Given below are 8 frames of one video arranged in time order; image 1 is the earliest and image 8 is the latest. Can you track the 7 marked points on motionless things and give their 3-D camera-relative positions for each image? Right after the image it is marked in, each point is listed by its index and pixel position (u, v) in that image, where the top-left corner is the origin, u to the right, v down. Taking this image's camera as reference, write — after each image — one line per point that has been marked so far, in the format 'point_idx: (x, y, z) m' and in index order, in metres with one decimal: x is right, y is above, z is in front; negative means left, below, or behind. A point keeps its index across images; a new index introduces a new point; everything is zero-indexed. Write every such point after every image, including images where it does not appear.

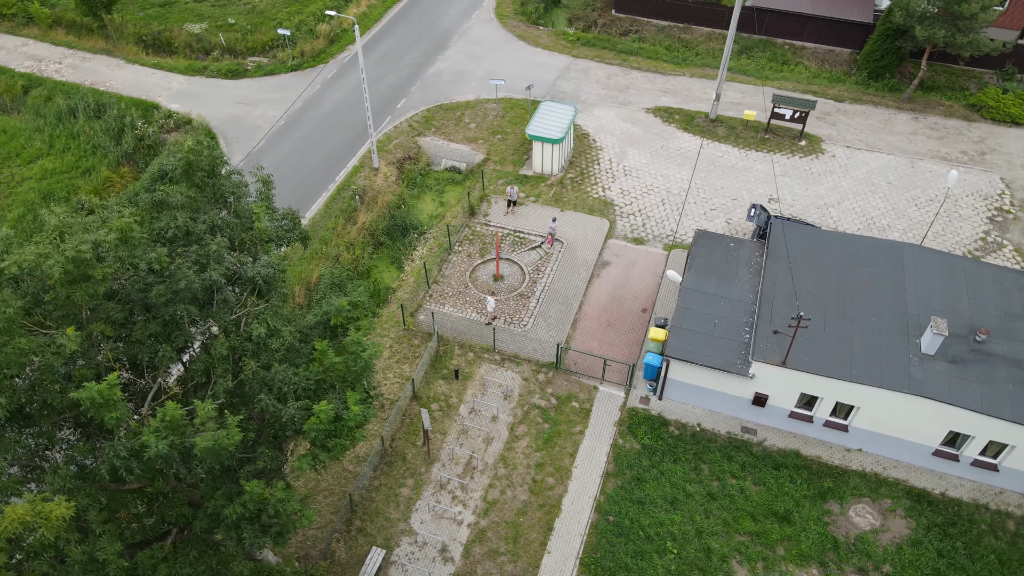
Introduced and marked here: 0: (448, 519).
0: (-1.6, -5.6, +17.8) m
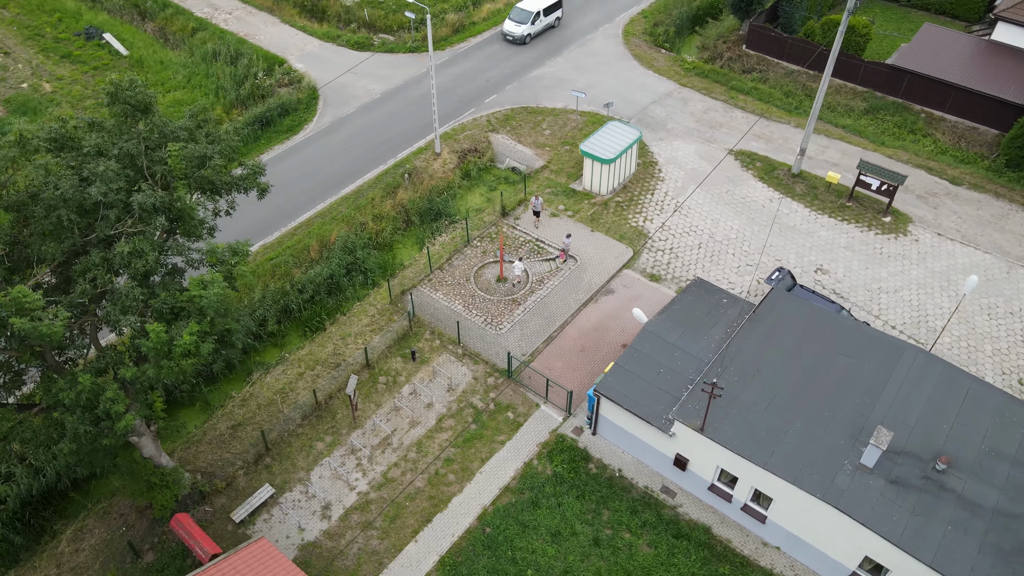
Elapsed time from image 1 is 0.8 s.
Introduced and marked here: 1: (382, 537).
0: (-4.3, -4.9, +18.7) m
1: (-3.1, -5.9, +17.7) m
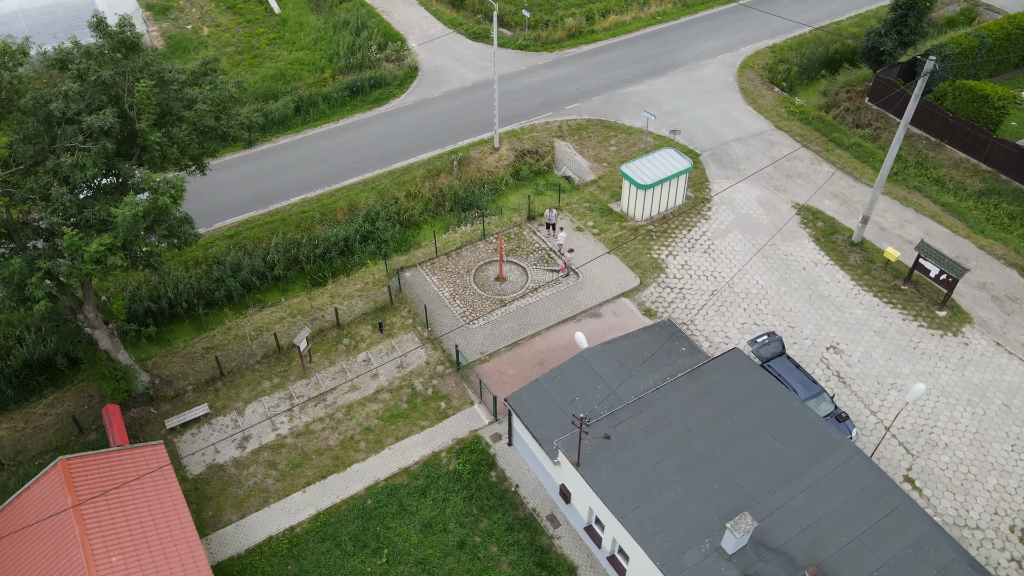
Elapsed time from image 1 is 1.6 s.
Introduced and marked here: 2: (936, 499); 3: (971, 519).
0: (-6.6, -3.6, +20.2) m
1: (-6.0, -4.9, +19.0) m
2: (+10.5, -5.3, +18.5) m
3: (+11.0, -5.7, +18.1) m
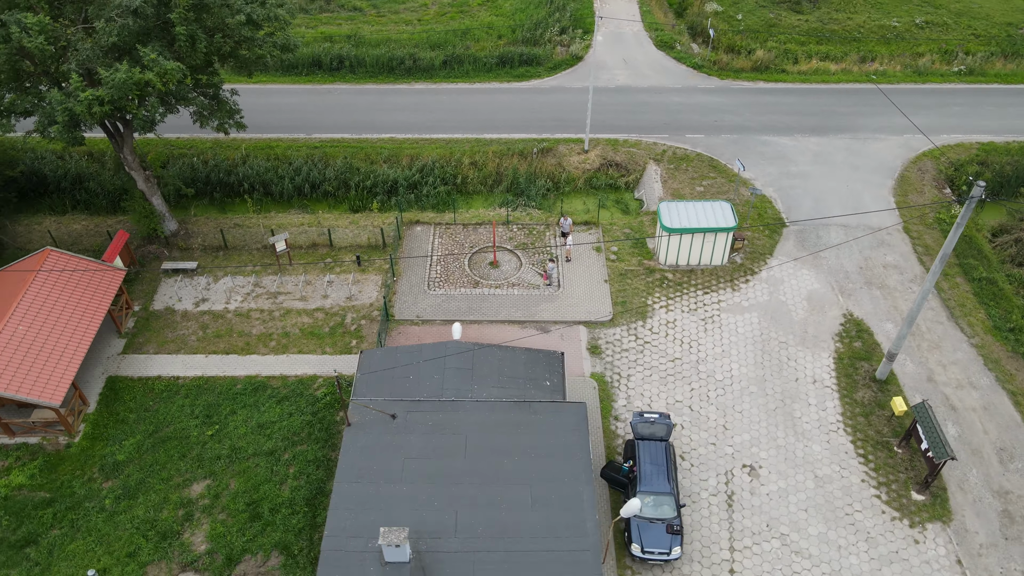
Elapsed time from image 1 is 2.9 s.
0: (-9.0, -0.2, +23.6) m
1: (-9.4, -1.5, +22.4) m
2: (+4.3, -8.0, +15.7) m
3: (+4.4, -8.5, +15.1) m
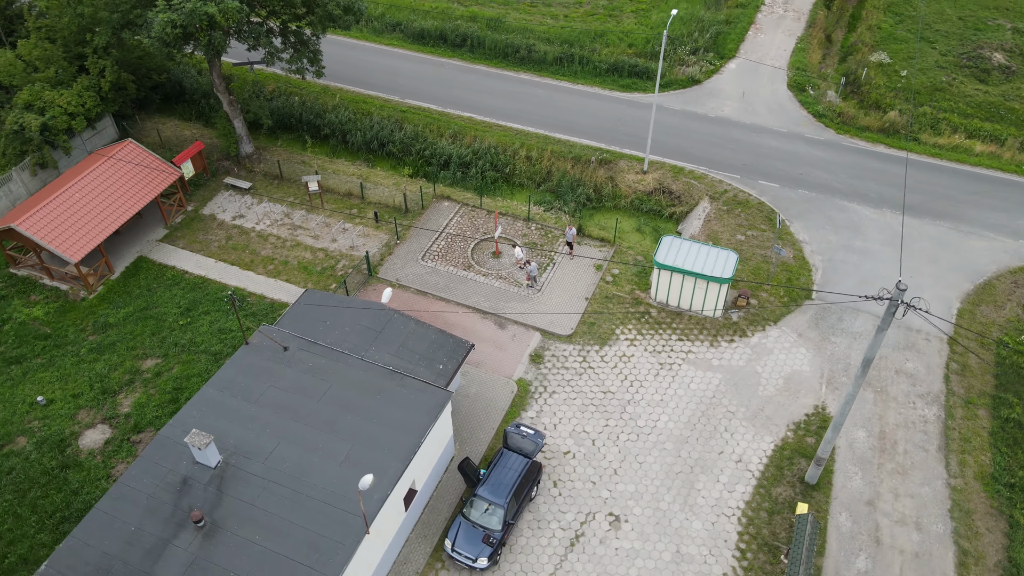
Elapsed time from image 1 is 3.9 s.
0: (-9.0, +2.5, +26.6) m
1: (-10.1, +1.4, +25.6) m
2: (-1.1, -8.2, +15.6) m
3: (-1.3, -8.7, +15.0) m
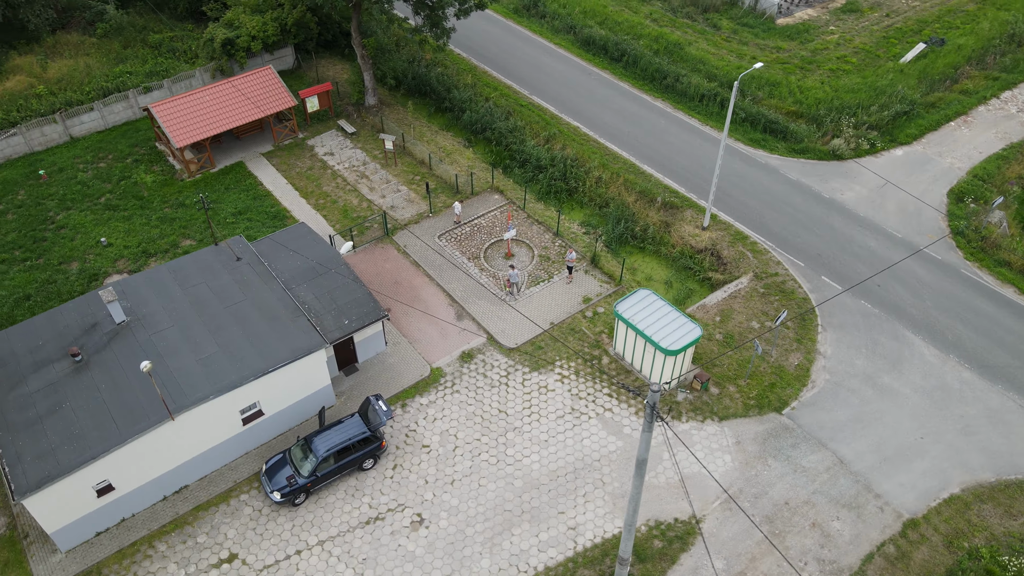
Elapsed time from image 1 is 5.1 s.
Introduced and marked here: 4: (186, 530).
0: (-6.8, +5.2, +29.8) m
1: (-8.4, +4.6, +29.3) m
2: (-7.3, -6.7, +17.3) m
3: (-7.8, -7.1, +16.8) m
4: (-7.9, -5.9, +18.1) m
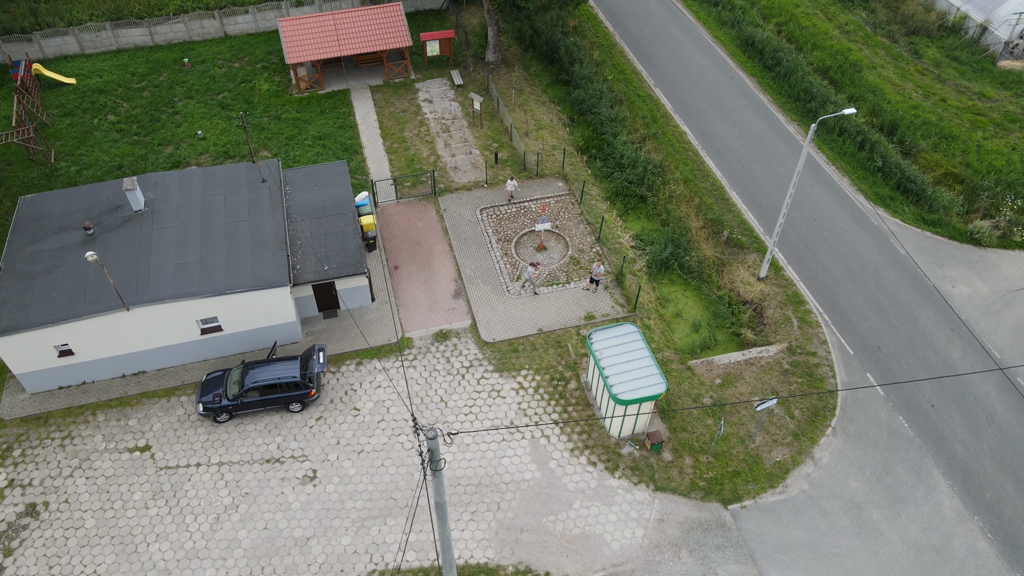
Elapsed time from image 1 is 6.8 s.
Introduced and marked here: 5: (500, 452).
0: (-3.0, +7.2, +29.8) m
1: (-4.8, +7.0, +29.8) m
2: (-10.2, -4.3, +19.0) m
3: (-10.9, -4.5, +18.7) m
4: (-10.3, -3.3, +19.9) m
5: (-0.3, -4.3, +19.2) m
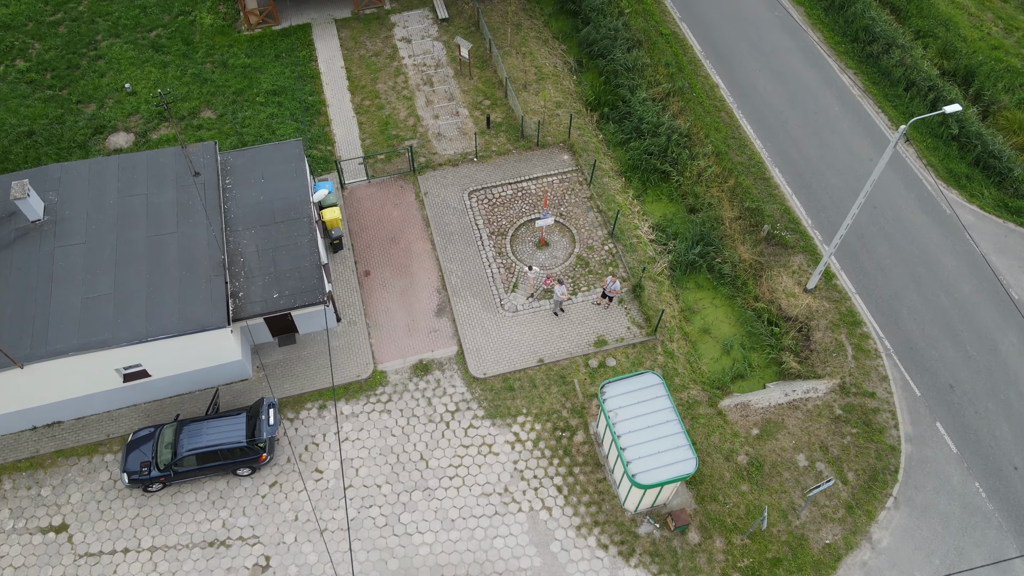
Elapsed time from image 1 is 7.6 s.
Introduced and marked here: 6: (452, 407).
0: (-3.1, +7.8, +24.5) m
1: (-5.0, +7.6, +24.5) m
2: (-10.3, -5.2, +15.6) m
3: (-11.0, -5.5, +15.5) m
4: (-10.5, -4.1, +16.4) m
5: (-0.4, -5.2, +15.9) m
6: (-1.4, -2.8, +17.5) m
